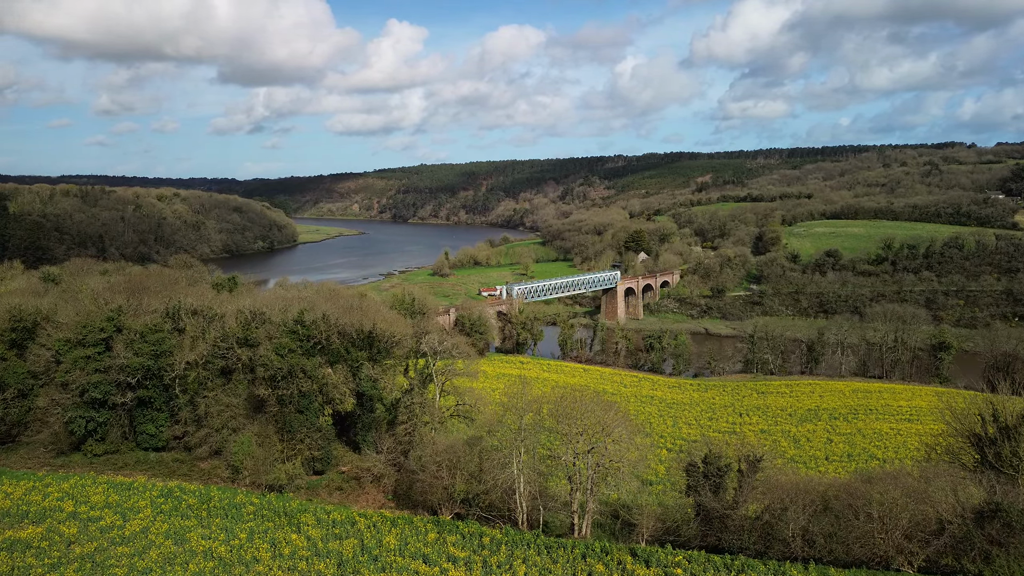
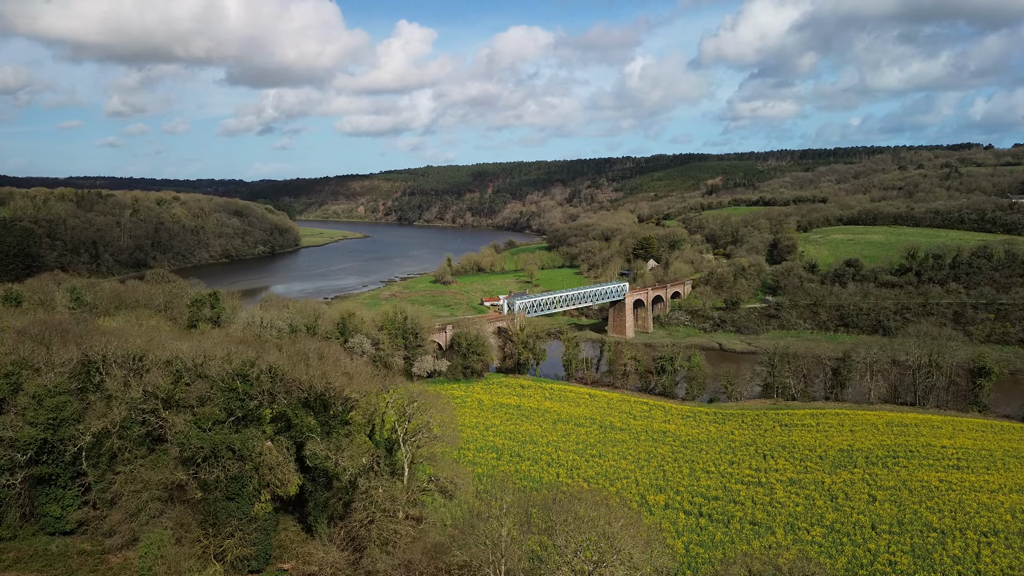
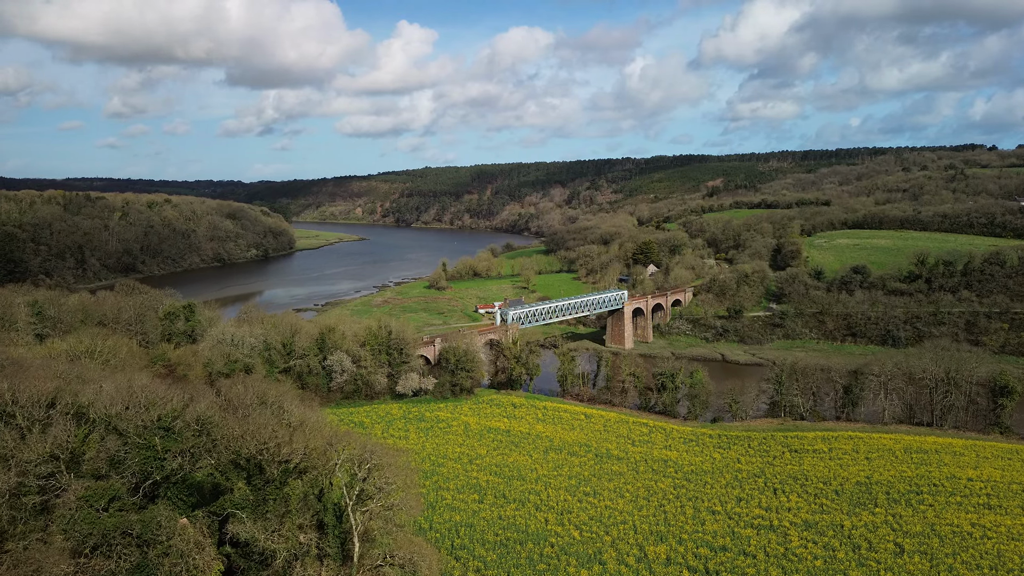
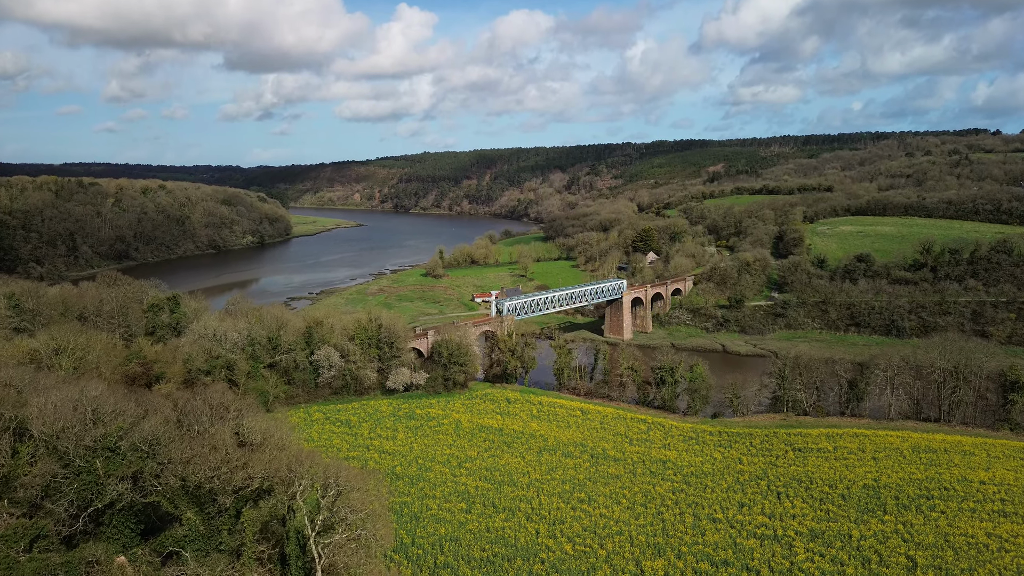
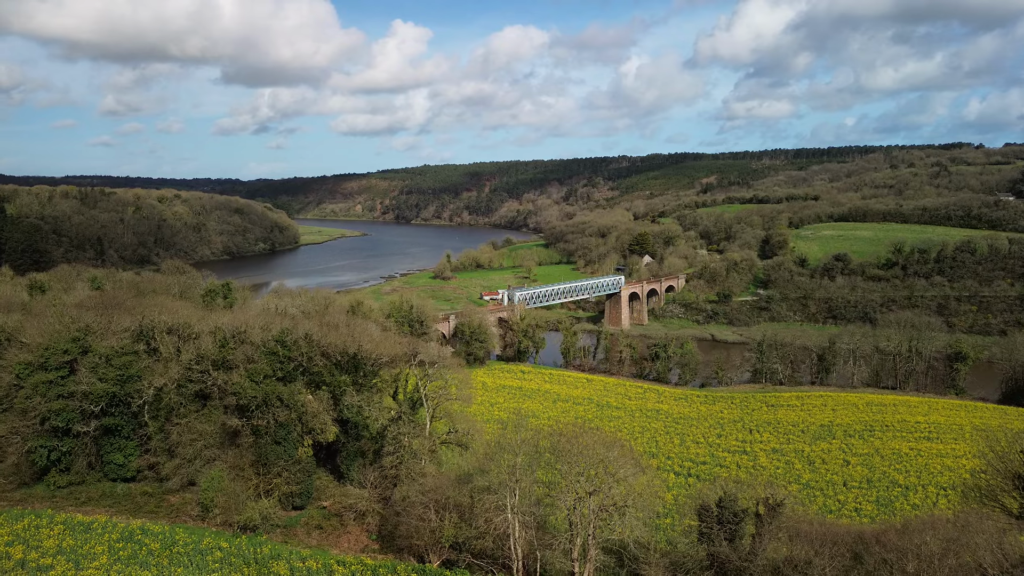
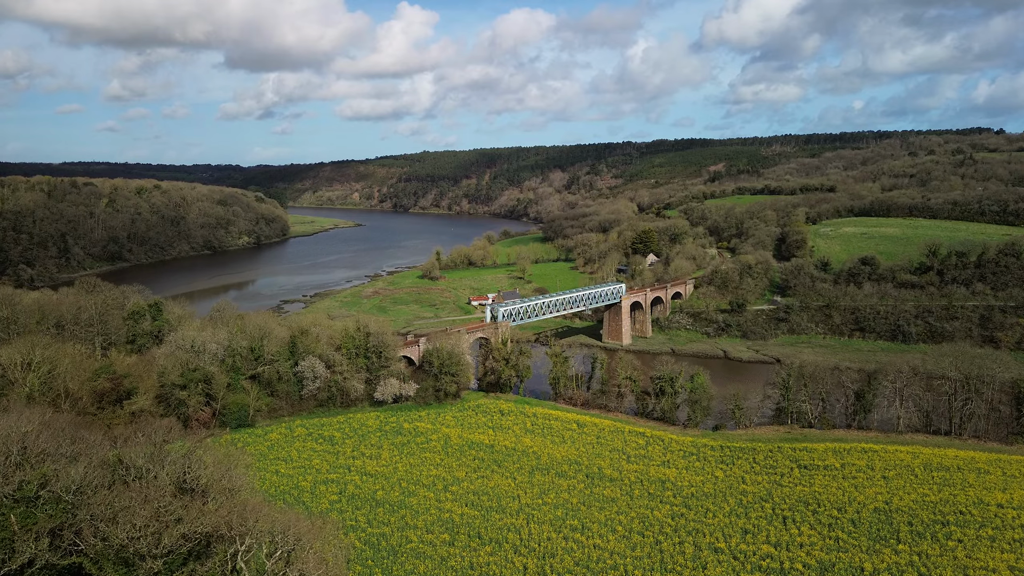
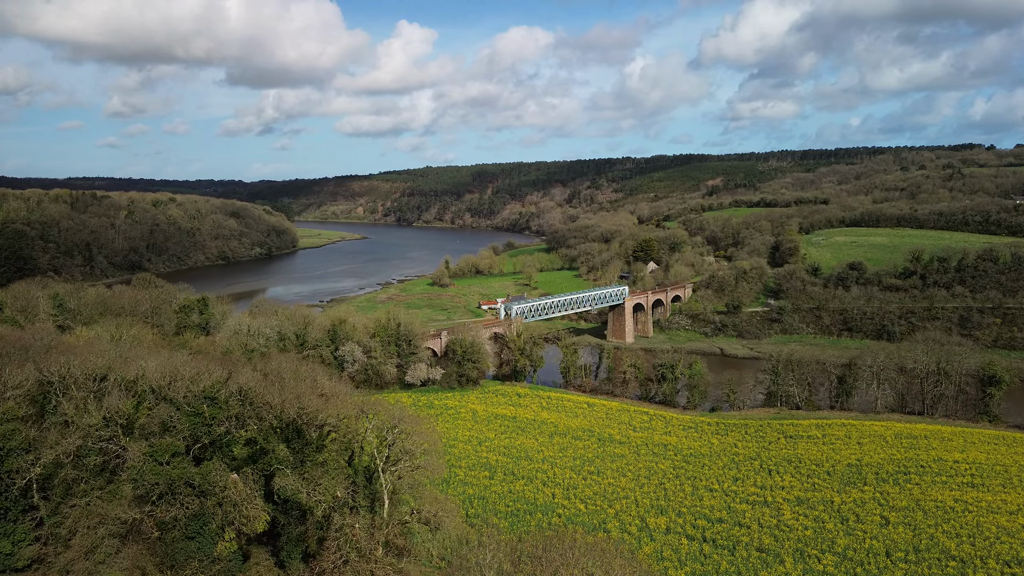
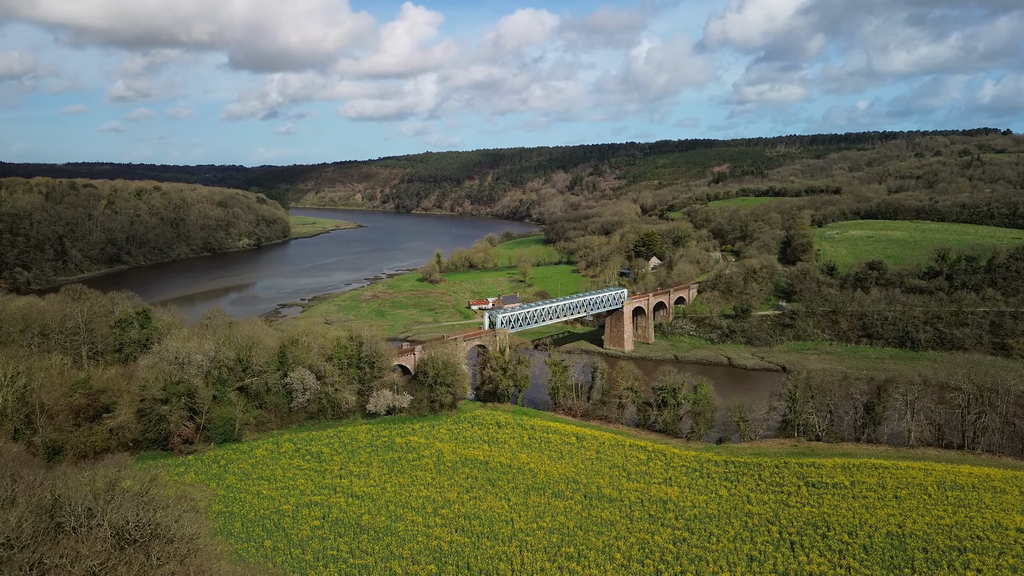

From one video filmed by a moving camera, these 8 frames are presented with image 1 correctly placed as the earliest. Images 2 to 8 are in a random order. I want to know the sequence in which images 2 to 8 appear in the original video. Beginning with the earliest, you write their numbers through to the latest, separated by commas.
5, 2, 7, 3, 4, 6, 8
